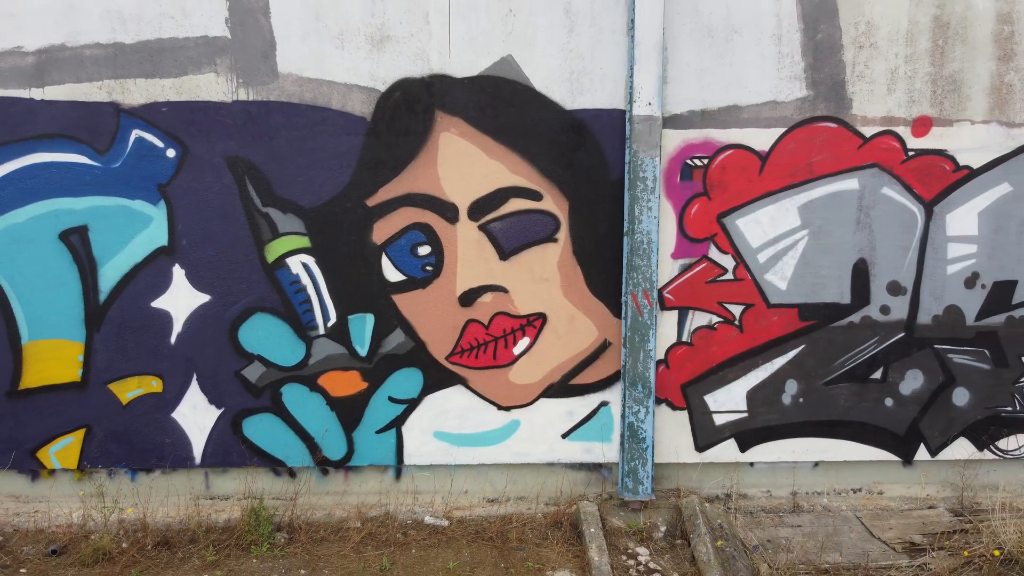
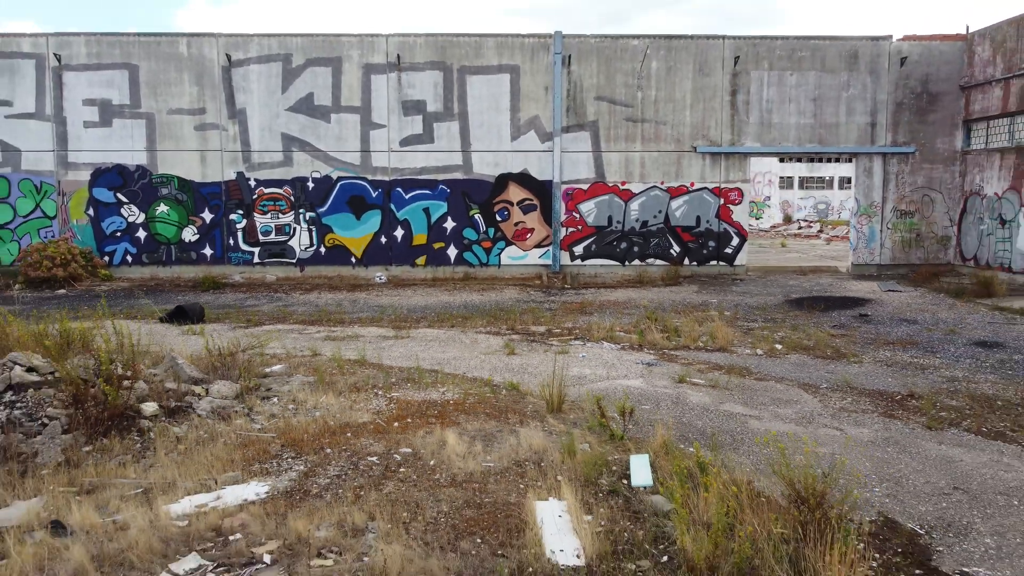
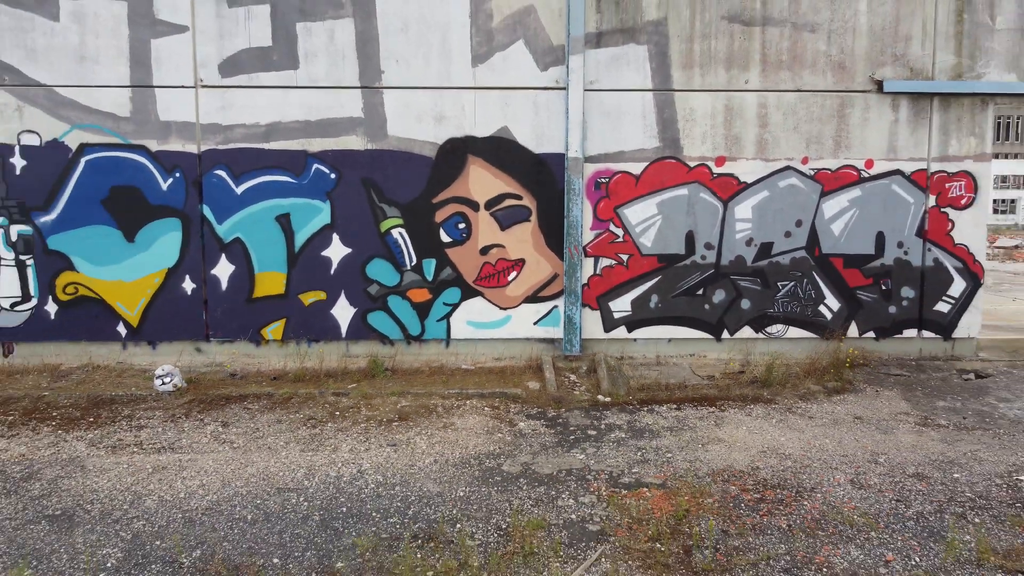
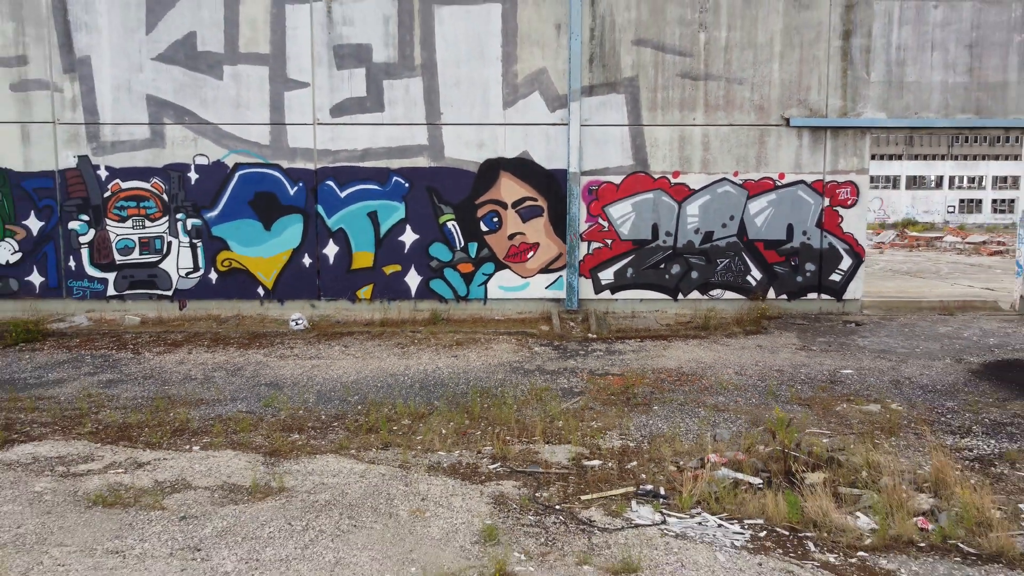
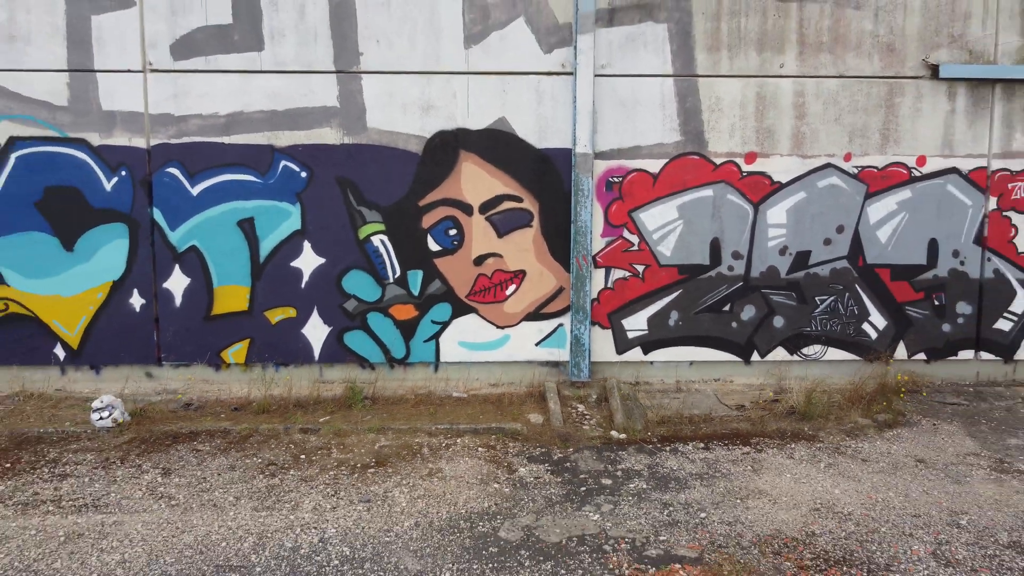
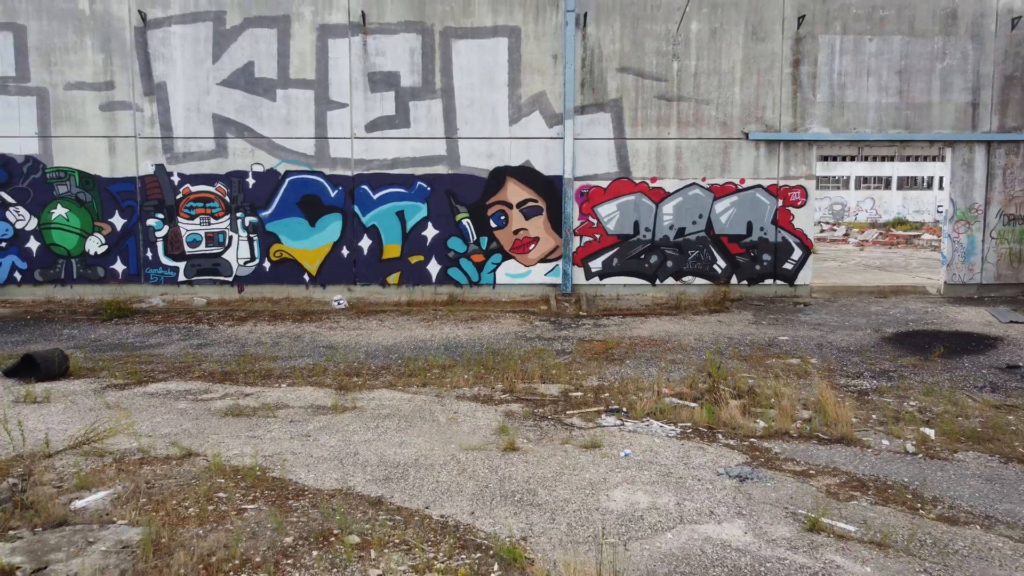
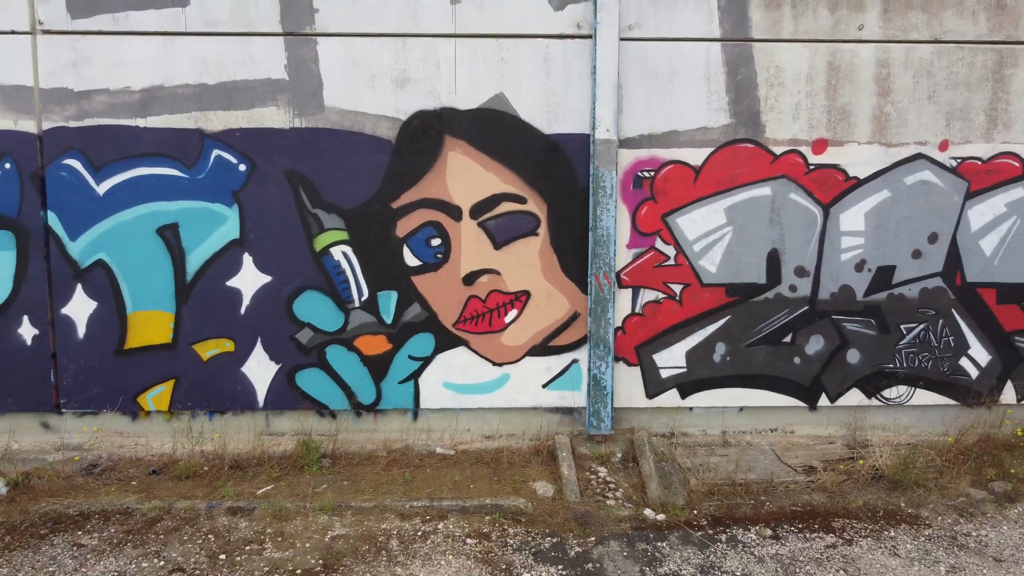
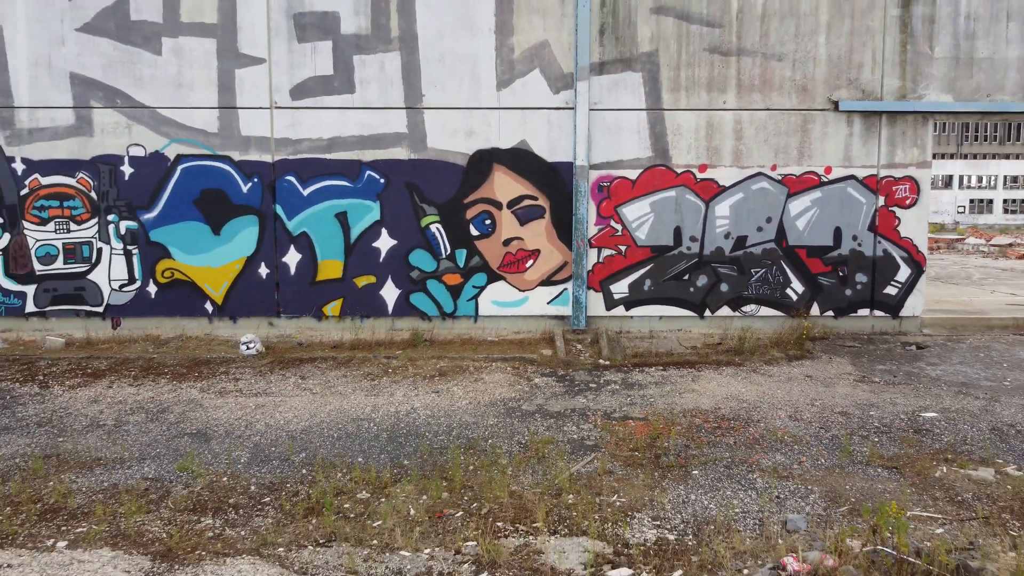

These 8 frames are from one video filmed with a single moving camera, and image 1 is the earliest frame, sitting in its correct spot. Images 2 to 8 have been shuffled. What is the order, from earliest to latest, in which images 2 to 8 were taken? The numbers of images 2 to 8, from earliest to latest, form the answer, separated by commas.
7, 5, 3, 8, 4, 6, 2
